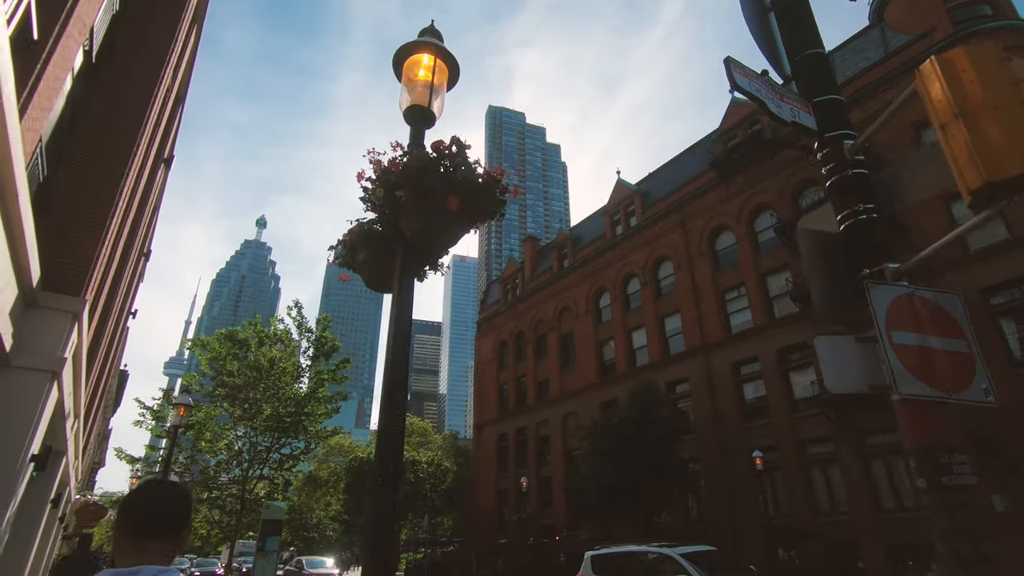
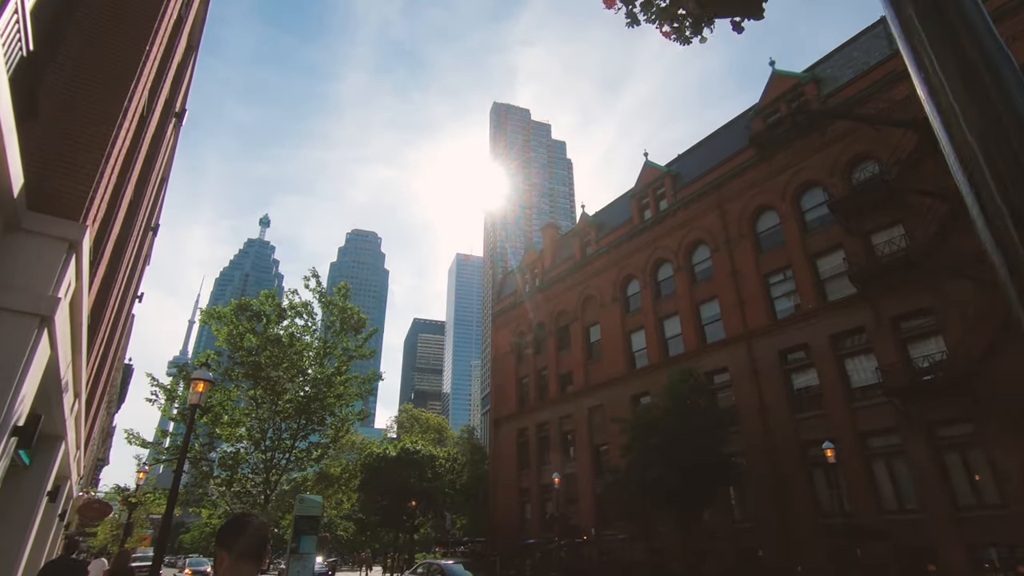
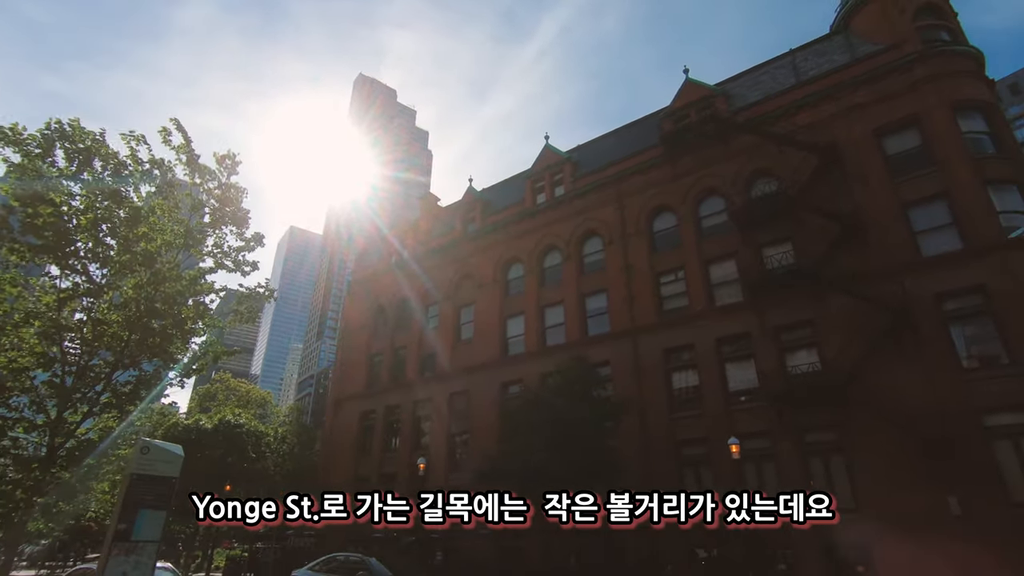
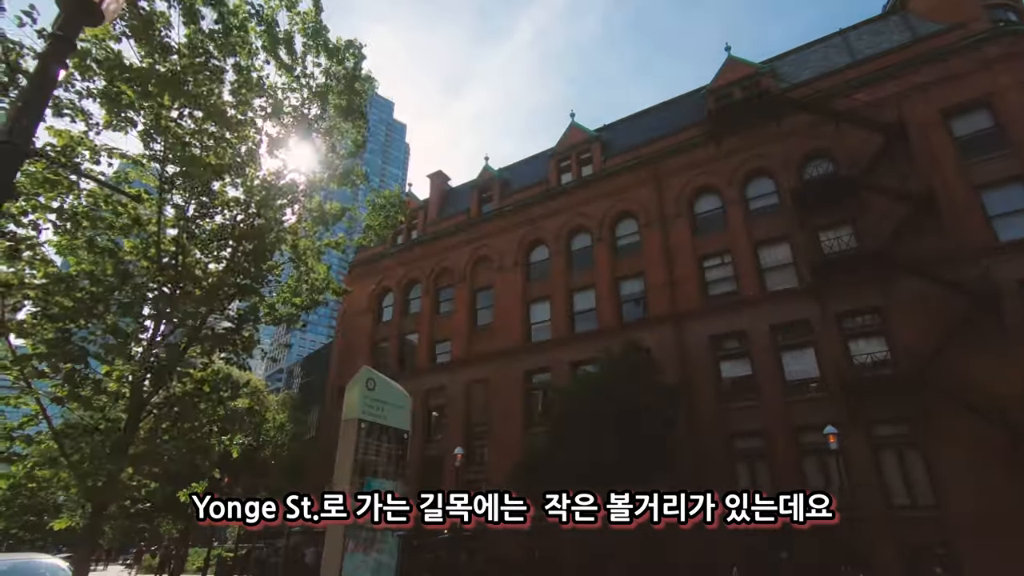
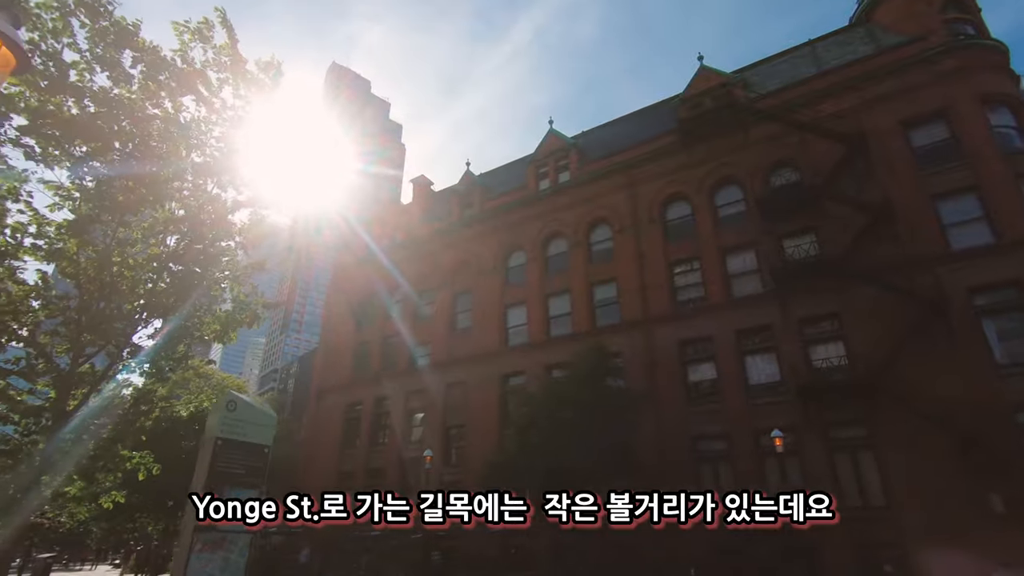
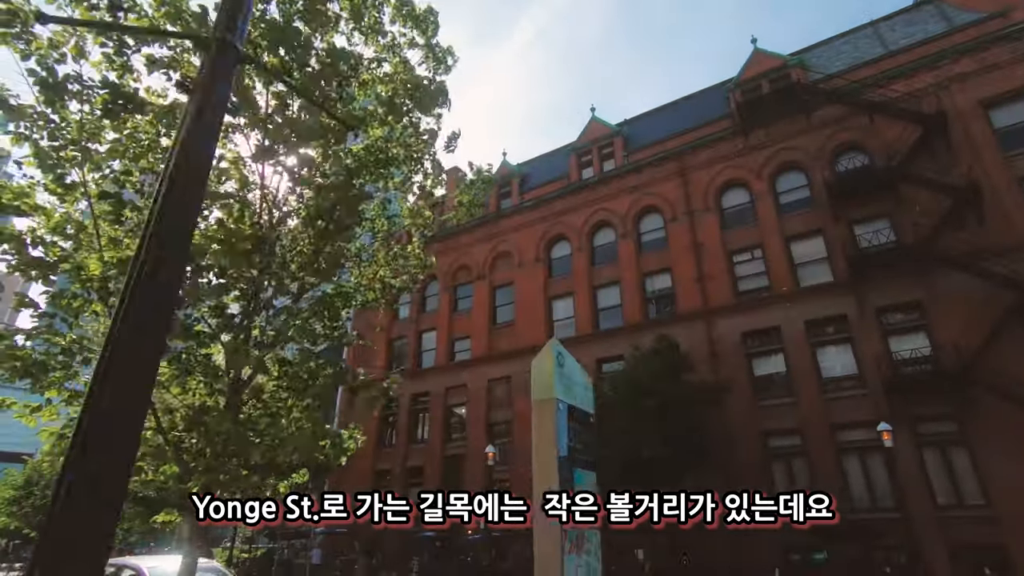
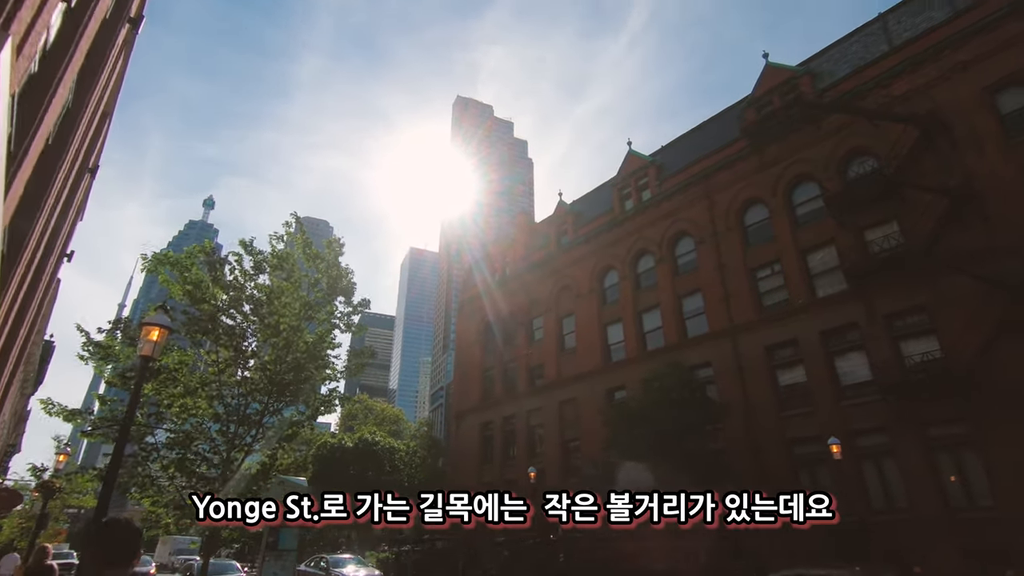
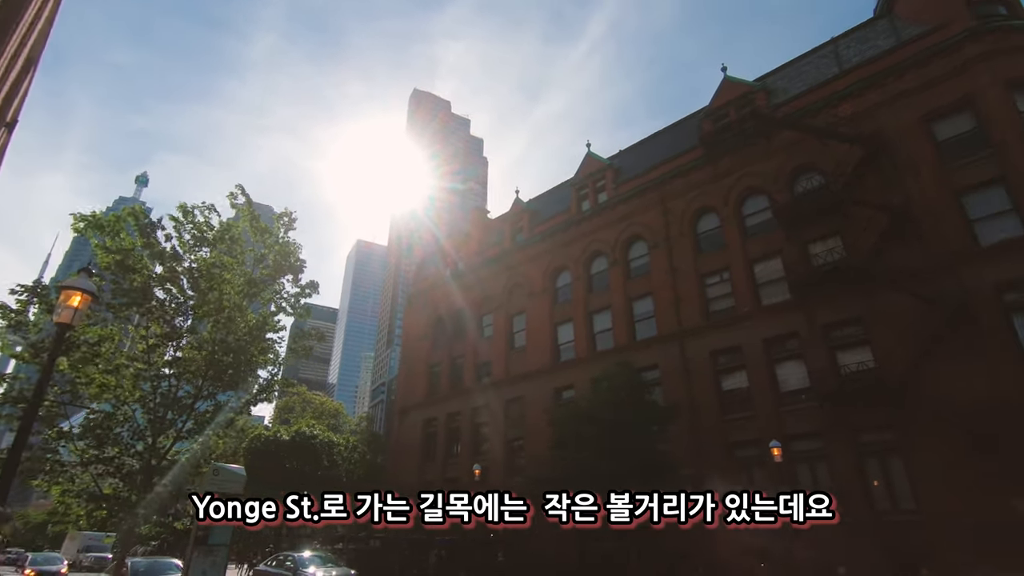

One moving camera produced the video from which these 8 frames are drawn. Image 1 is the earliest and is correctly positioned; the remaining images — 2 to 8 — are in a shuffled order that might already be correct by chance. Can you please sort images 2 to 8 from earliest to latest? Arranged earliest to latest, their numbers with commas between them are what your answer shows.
2, 7, 8, 3, 5, 4, 6
